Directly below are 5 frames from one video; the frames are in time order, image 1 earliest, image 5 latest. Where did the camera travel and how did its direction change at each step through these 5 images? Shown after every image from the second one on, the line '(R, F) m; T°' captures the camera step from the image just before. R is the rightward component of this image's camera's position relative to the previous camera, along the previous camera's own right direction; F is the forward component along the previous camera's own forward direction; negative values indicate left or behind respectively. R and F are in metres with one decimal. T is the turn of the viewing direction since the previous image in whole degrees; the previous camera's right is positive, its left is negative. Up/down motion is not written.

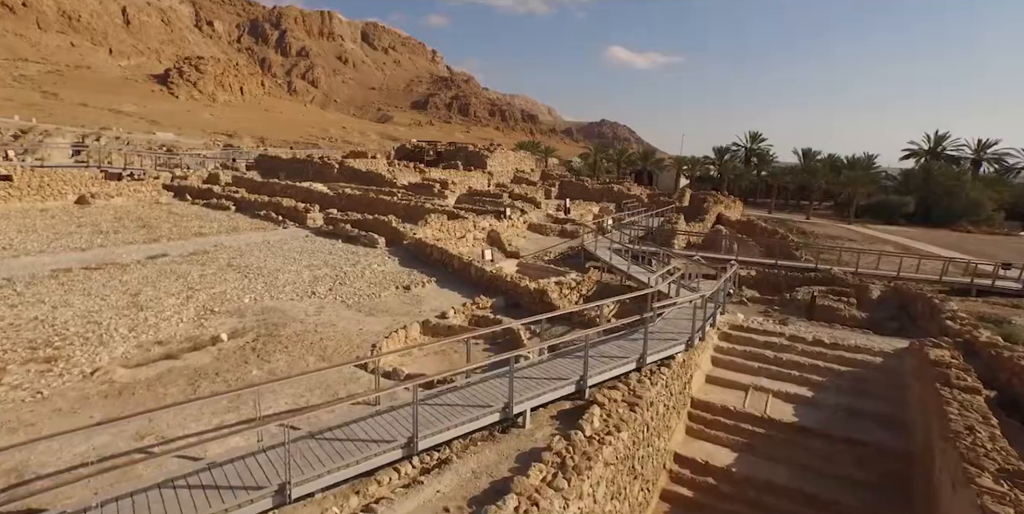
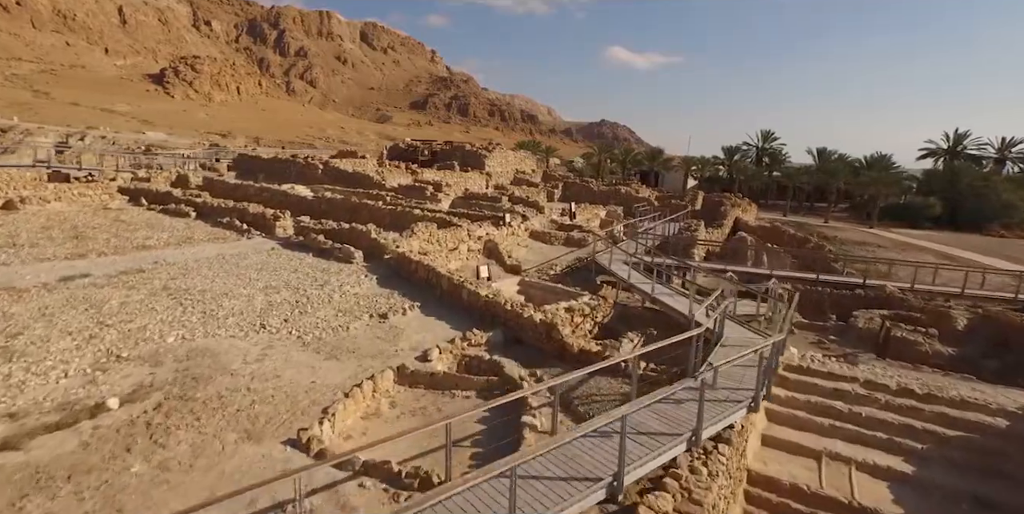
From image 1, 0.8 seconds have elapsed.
(0.0, +1.9) m; 0°
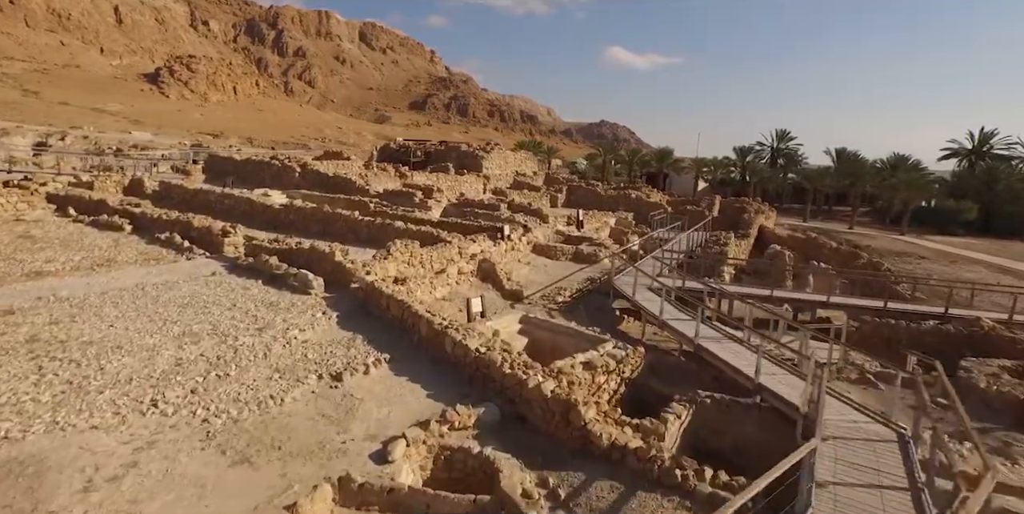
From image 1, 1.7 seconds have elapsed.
(0.0, +2.3) m; 0°
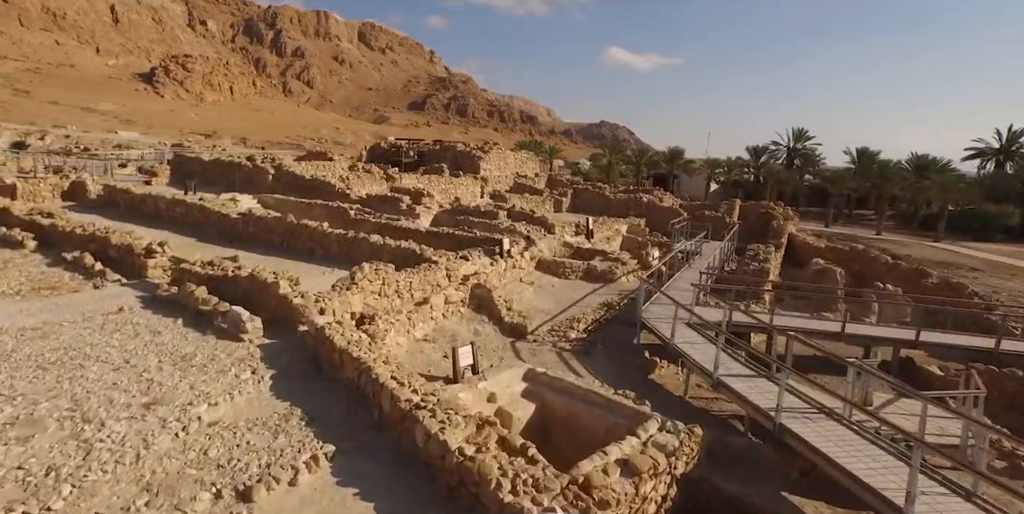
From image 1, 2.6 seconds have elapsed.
(0.0, +2.2) m; 0°
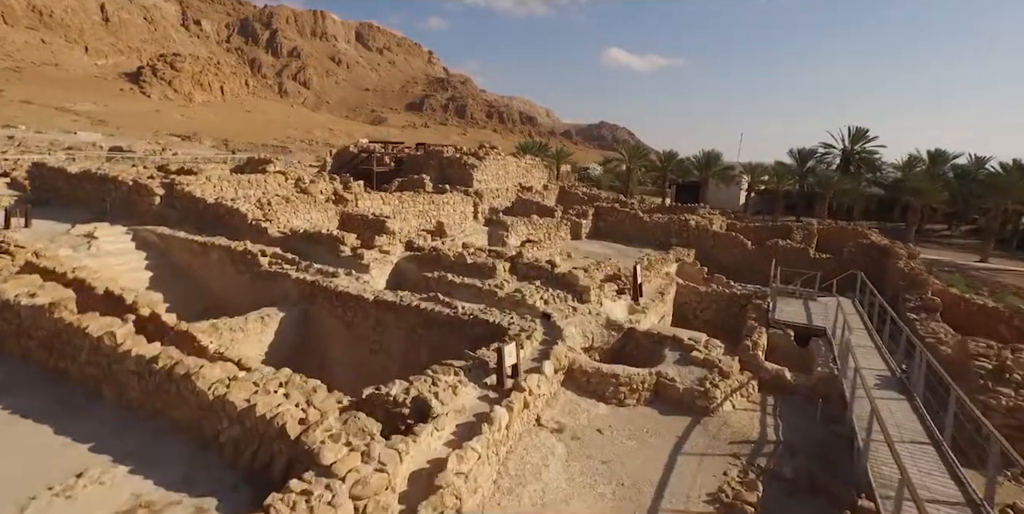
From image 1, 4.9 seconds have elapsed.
(-0.1, +5.8) m; 0°
